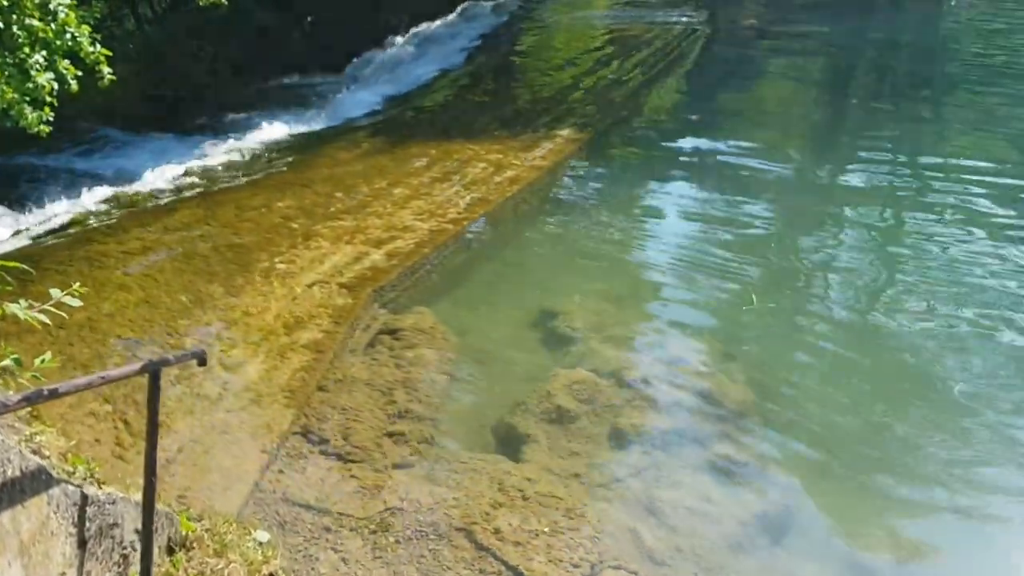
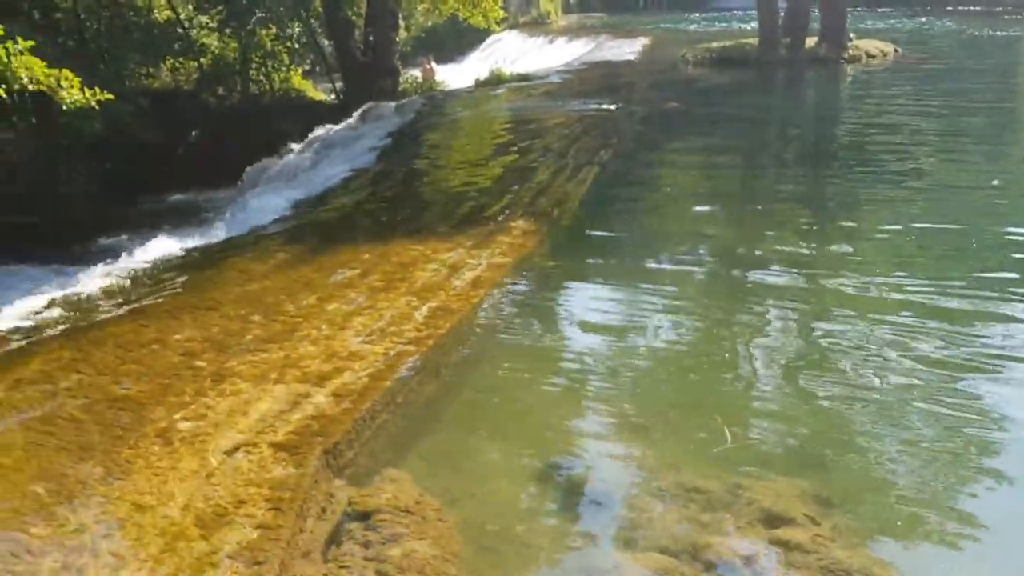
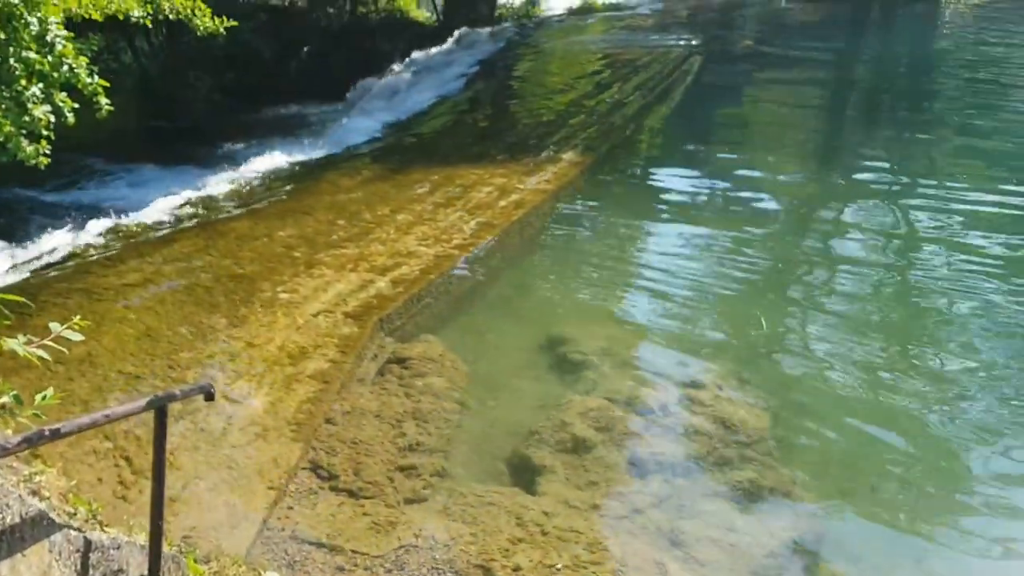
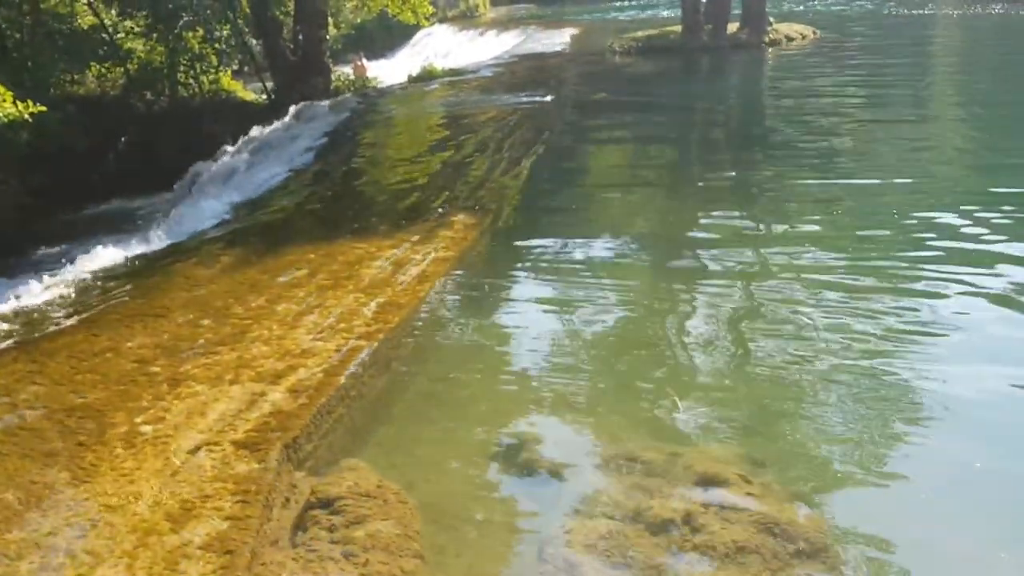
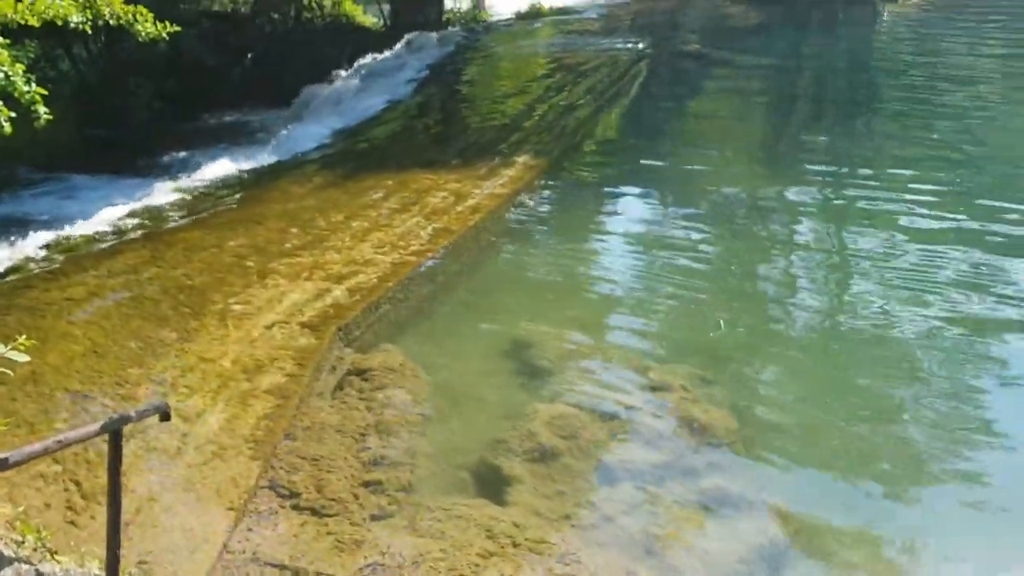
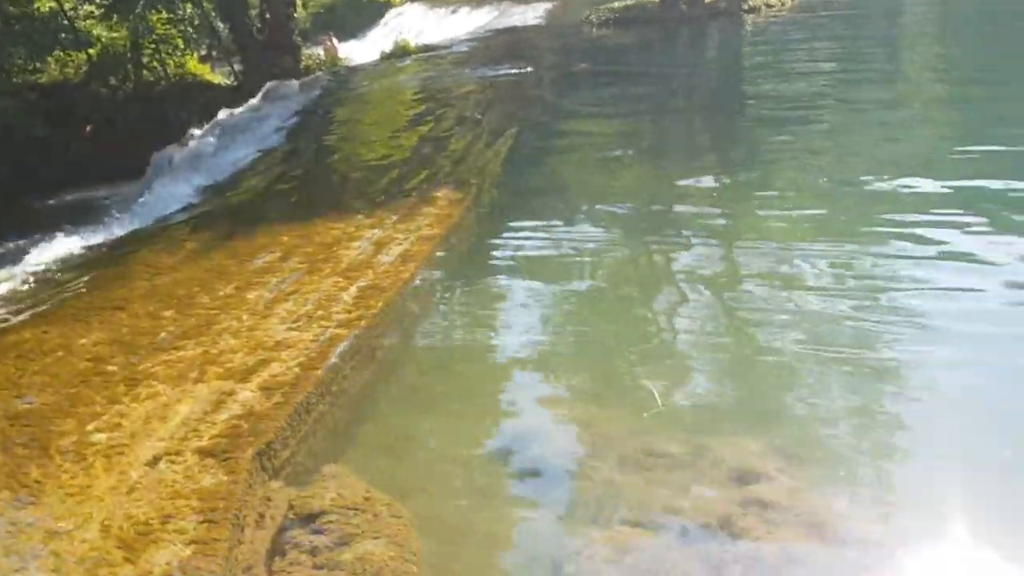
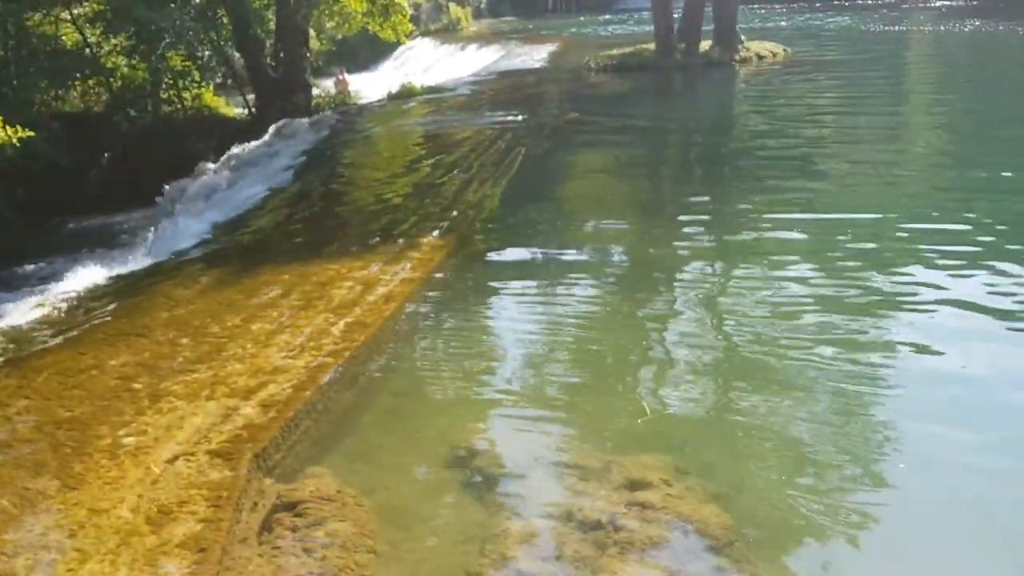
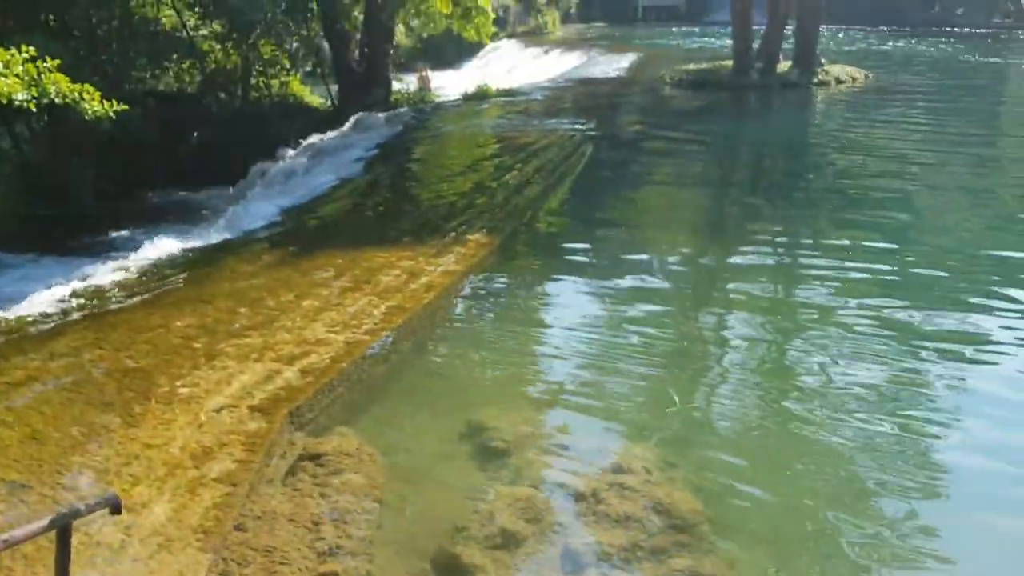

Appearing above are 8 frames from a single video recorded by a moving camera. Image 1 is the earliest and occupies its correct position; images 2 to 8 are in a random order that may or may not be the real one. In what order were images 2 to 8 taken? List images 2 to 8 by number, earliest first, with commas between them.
3, 5, 8, 7, 4, 2, 6
